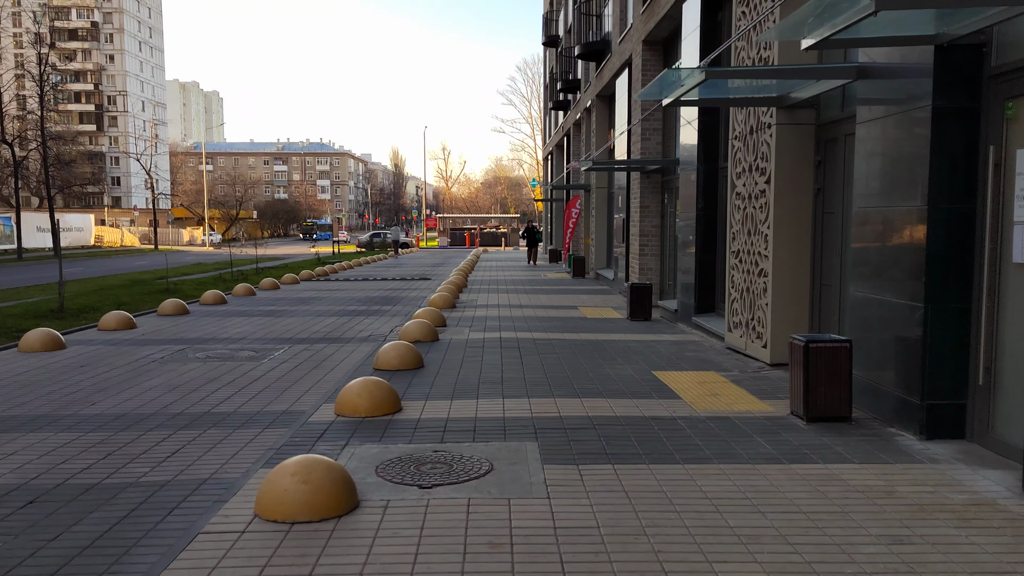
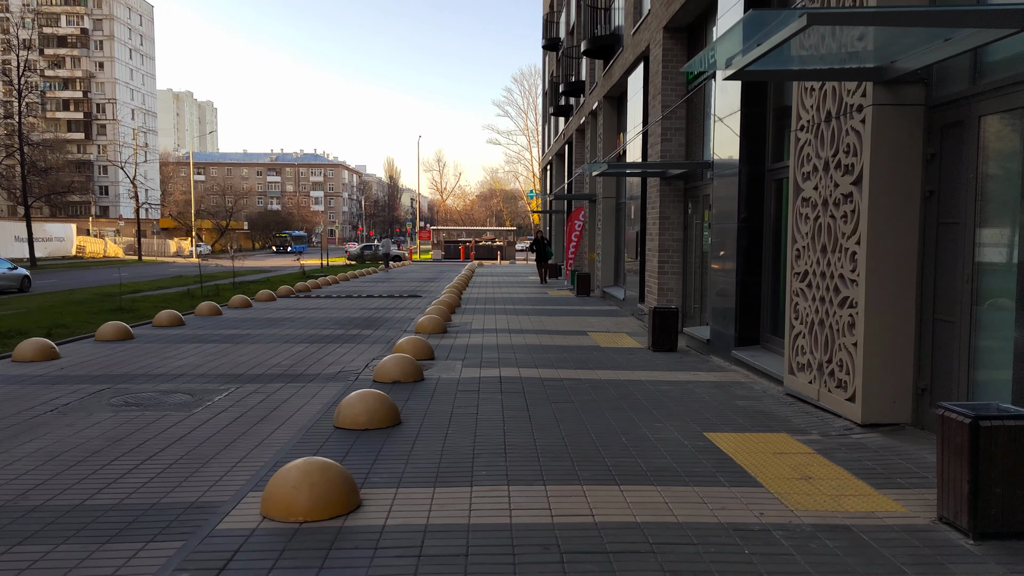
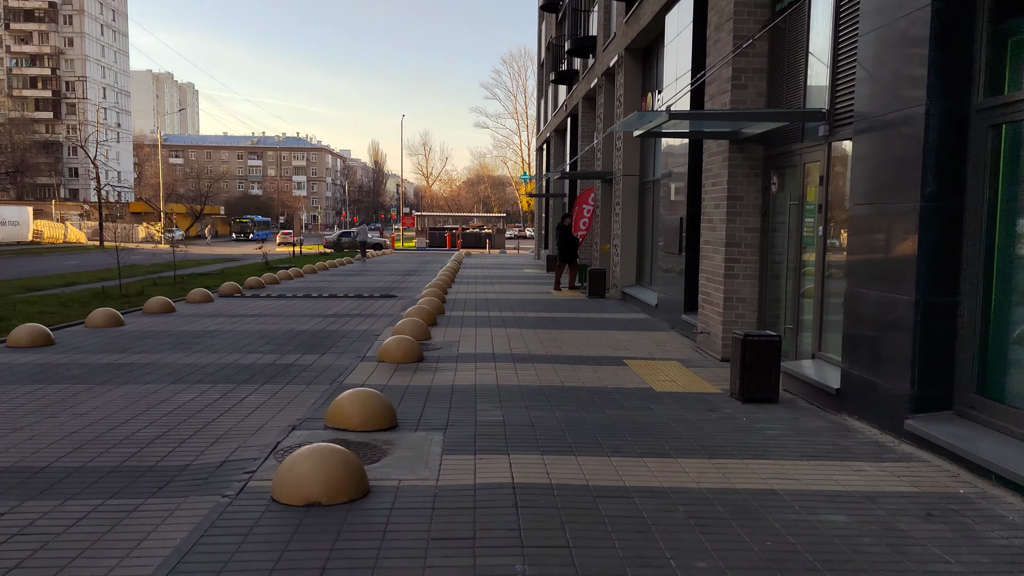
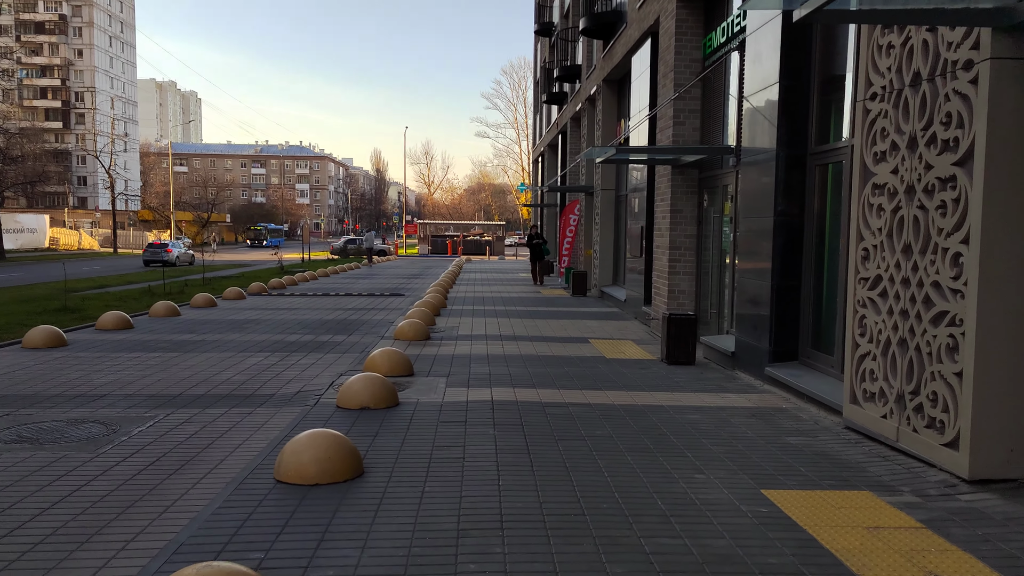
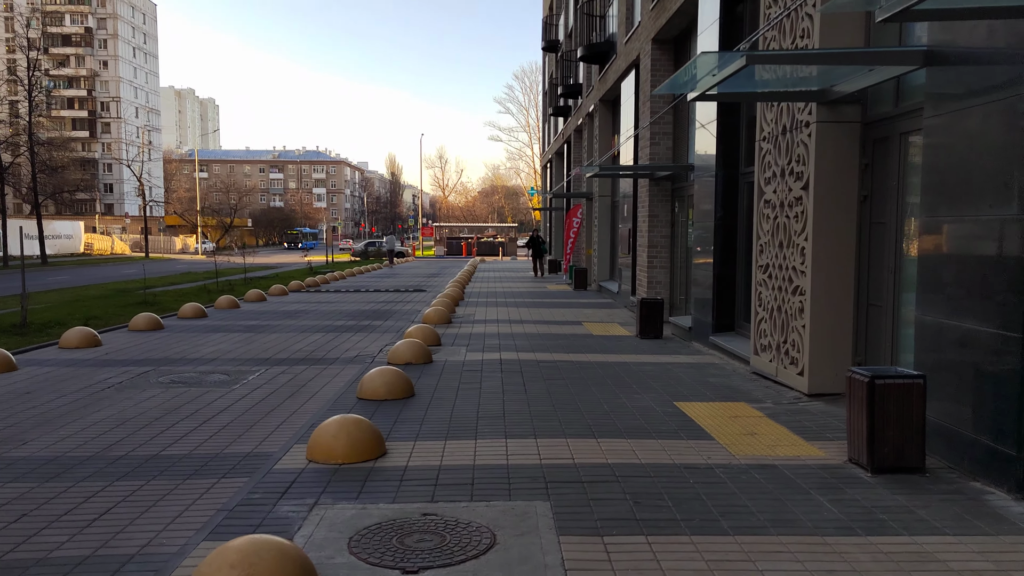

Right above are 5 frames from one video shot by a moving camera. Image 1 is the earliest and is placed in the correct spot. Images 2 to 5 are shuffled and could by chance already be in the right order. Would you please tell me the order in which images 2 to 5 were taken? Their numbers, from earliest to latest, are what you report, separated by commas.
5, 2, 4, 3
